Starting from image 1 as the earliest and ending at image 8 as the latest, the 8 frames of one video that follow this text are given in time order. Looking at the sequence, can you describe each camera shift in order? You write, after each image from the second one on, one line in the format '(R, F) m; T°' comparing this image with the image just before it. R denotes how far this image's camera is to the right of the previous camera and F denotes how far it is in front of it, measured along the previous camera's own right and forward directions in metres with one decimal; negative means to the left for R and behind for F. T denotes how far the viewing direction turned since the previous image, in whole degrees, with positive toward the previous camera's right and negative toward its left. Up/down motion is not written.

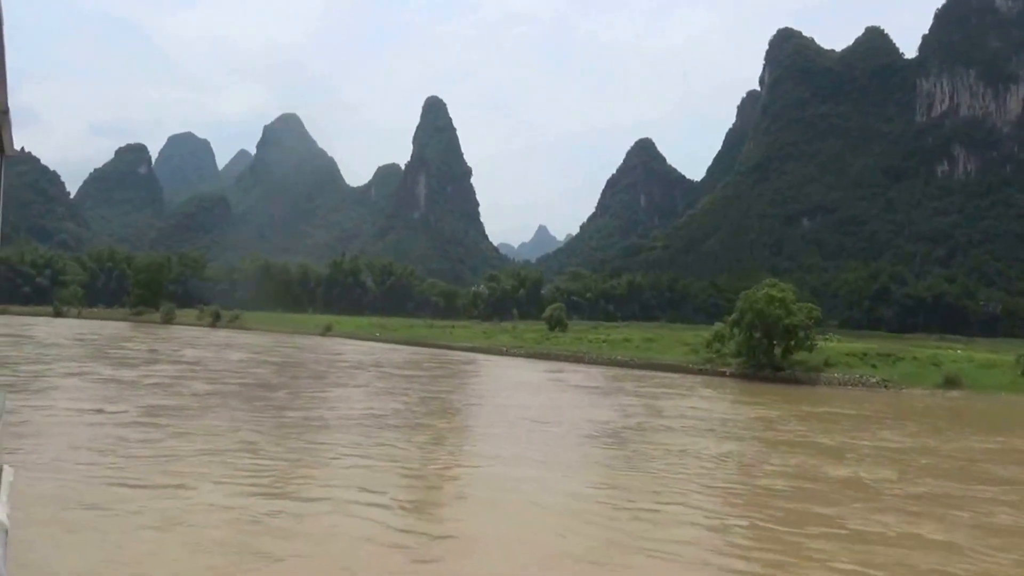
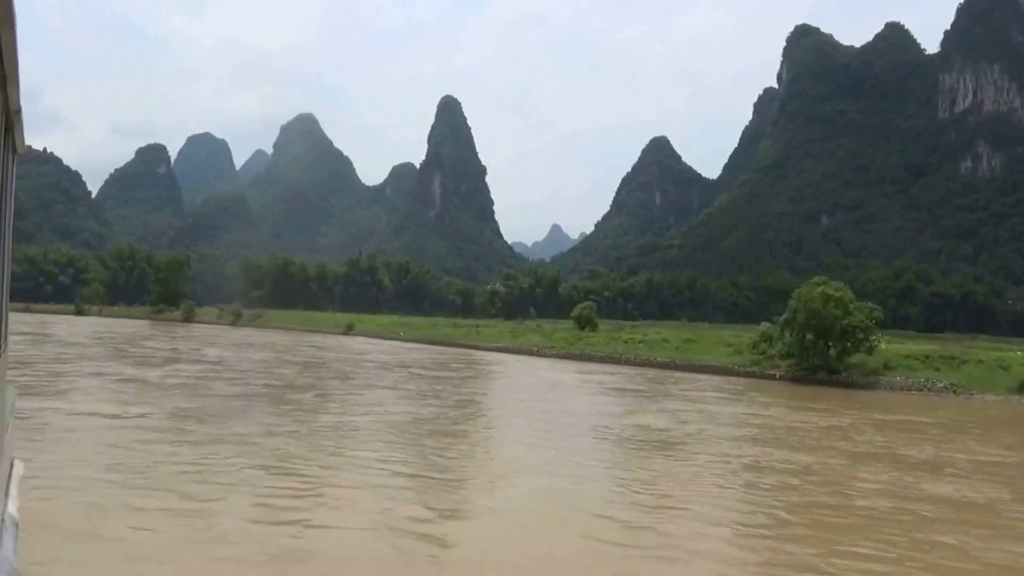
(-0.4, +0.8) m; -1°
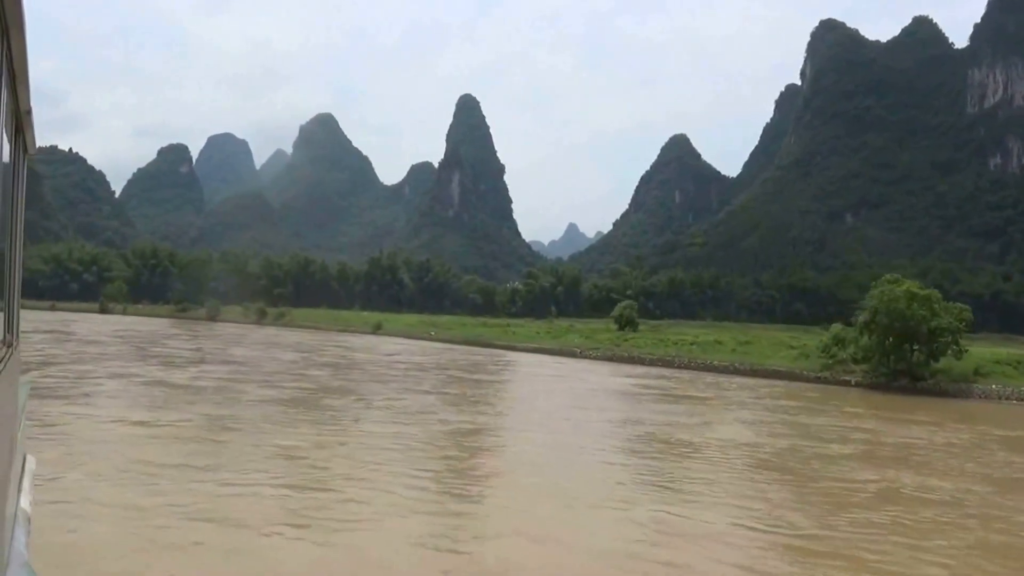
(-0.6, +1.1) m; -1°
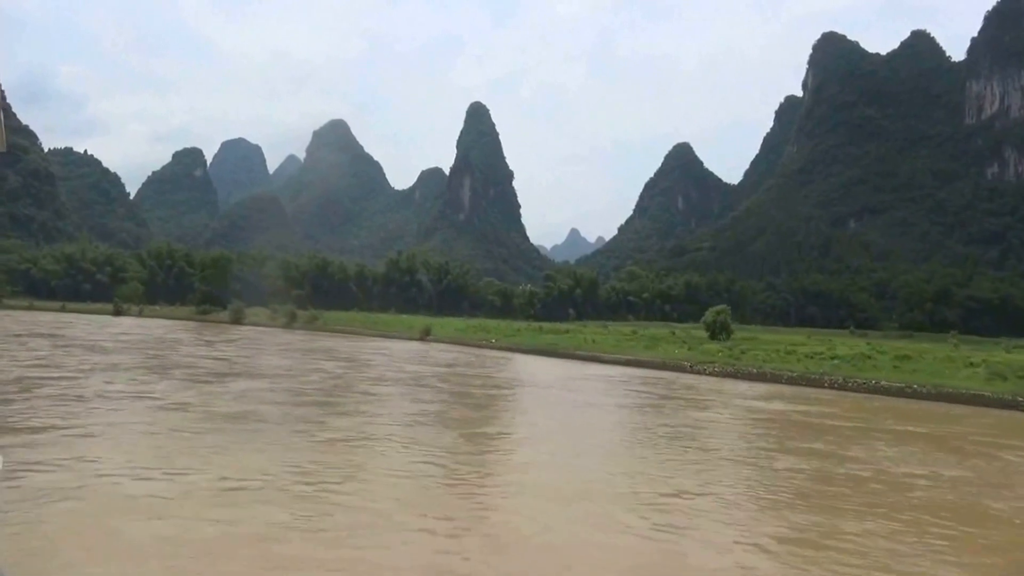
(-1.9, +3.2) m; -1°
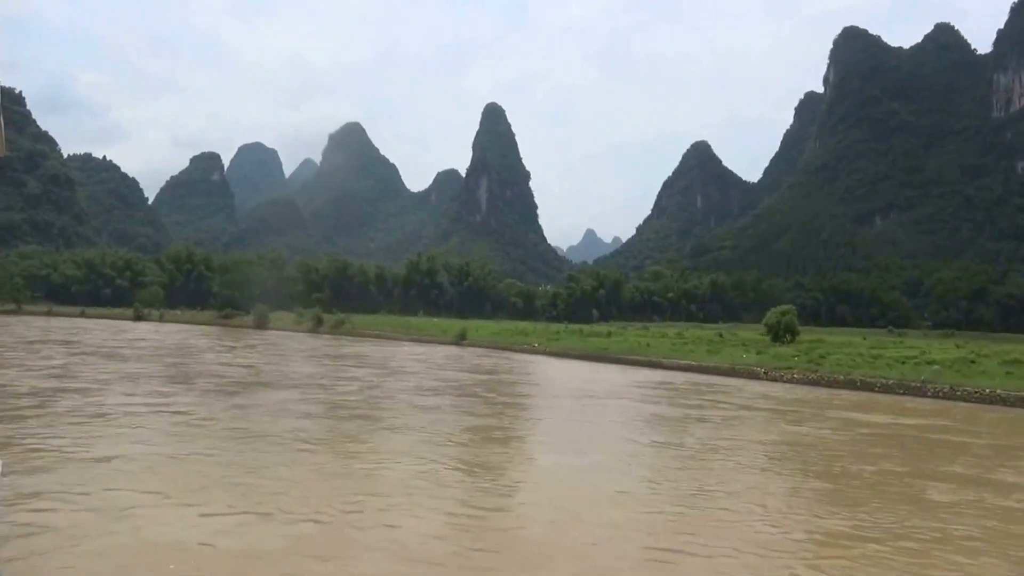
(-0.7, +1.6) m; -1°
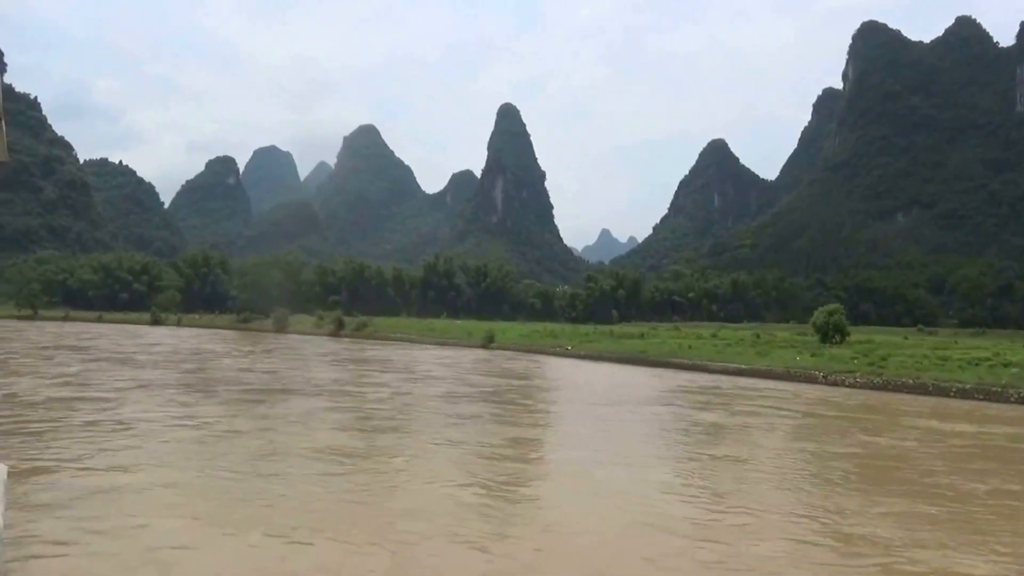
(-0.4, +1.0) m; -1°
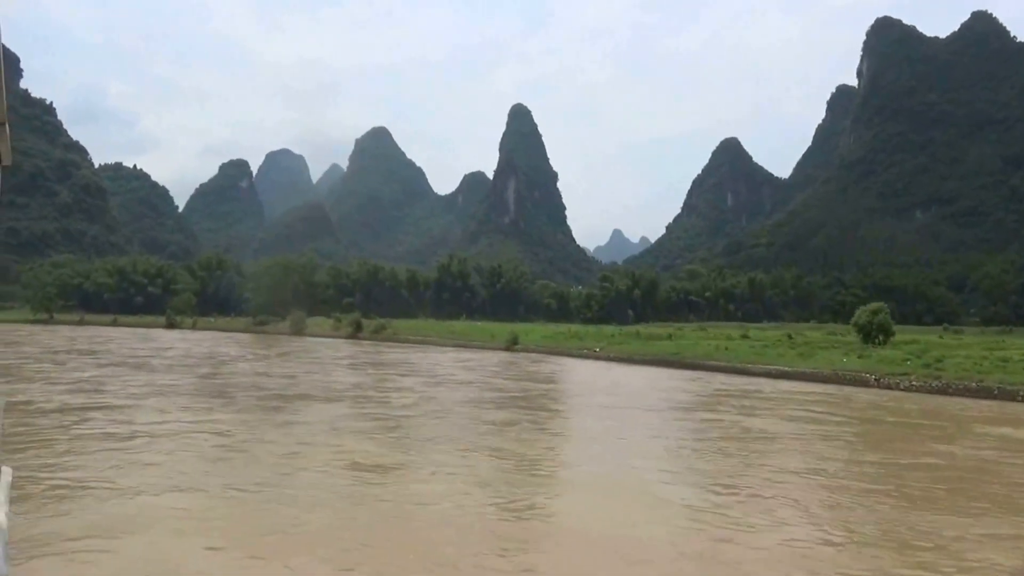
(-0.4, +0.7) m; -1°
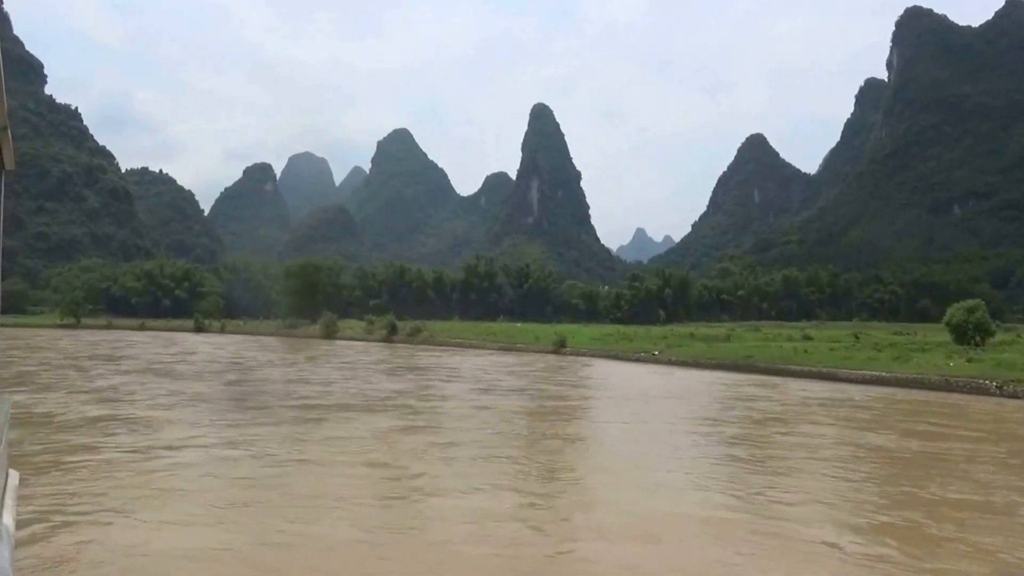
(-0.7, +1.6) m; -2°
